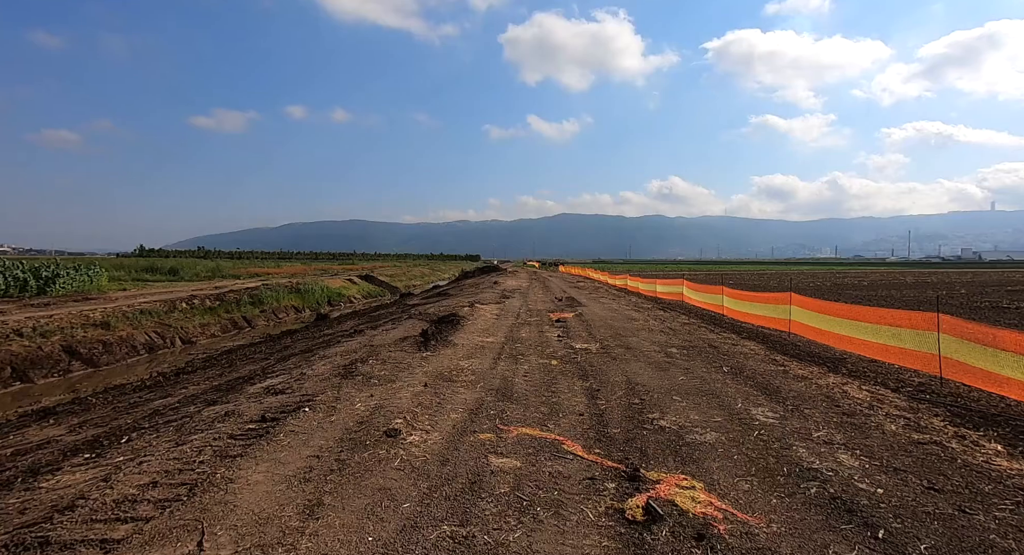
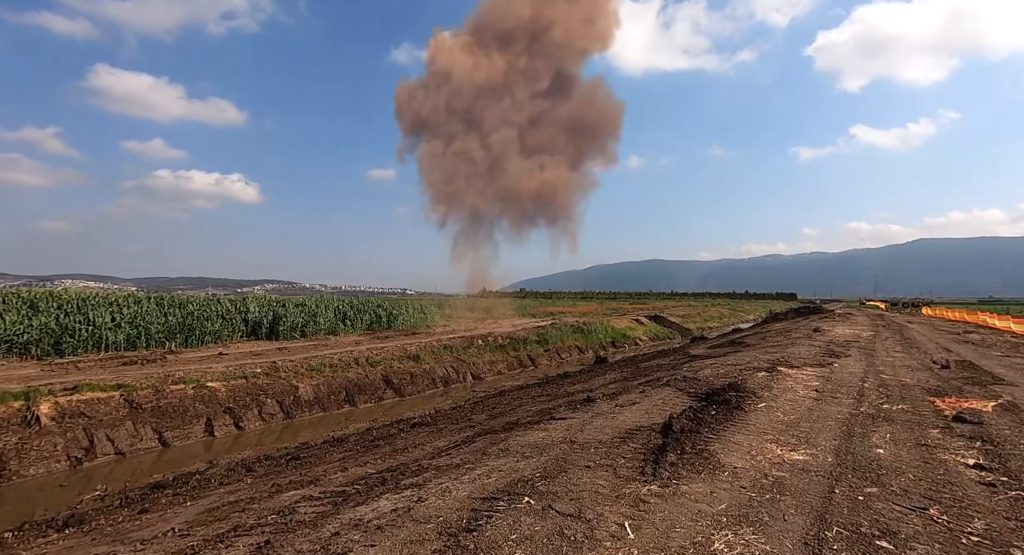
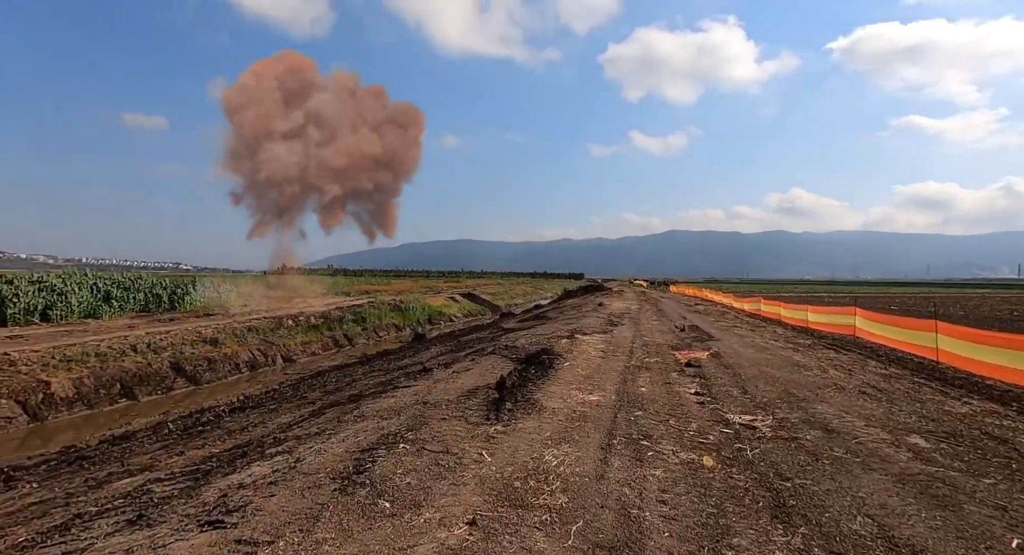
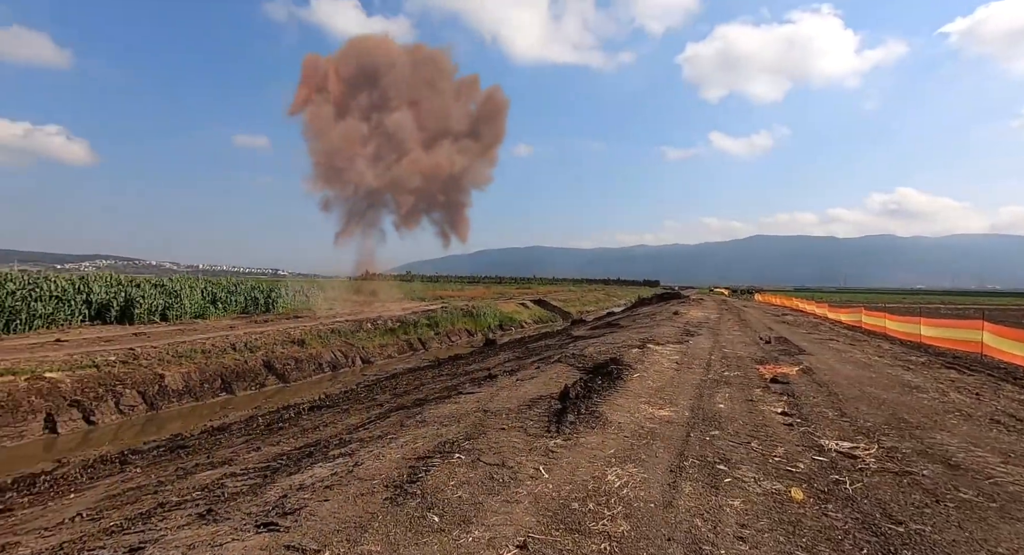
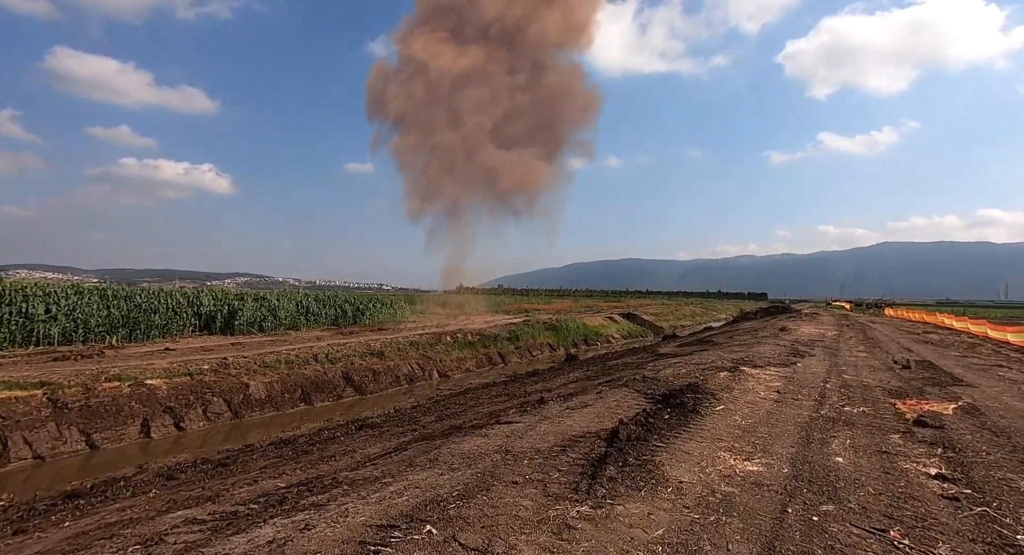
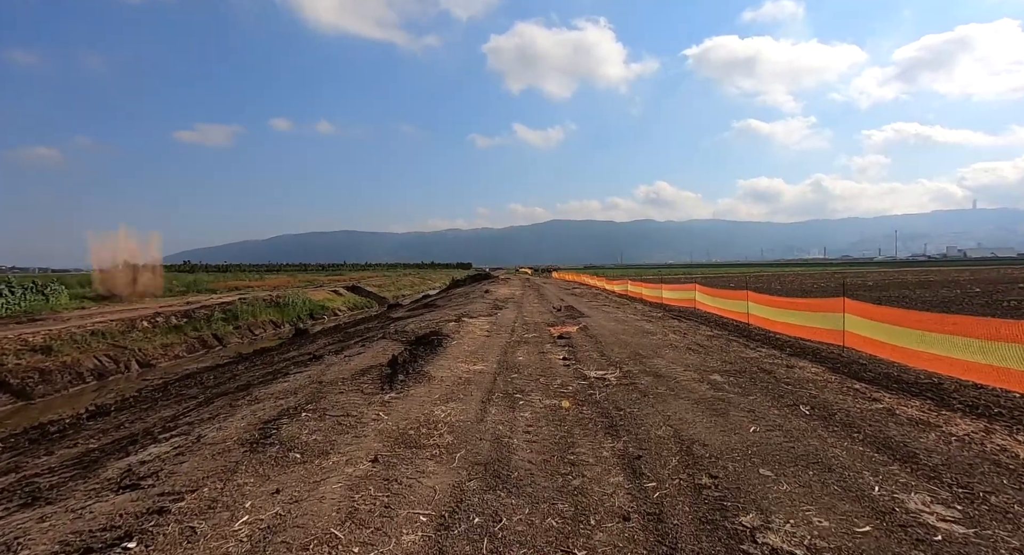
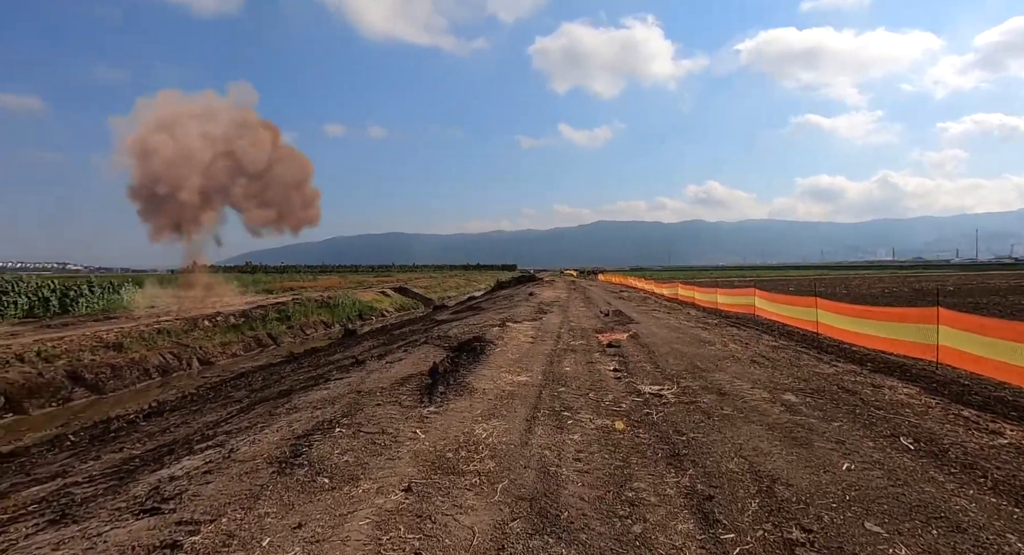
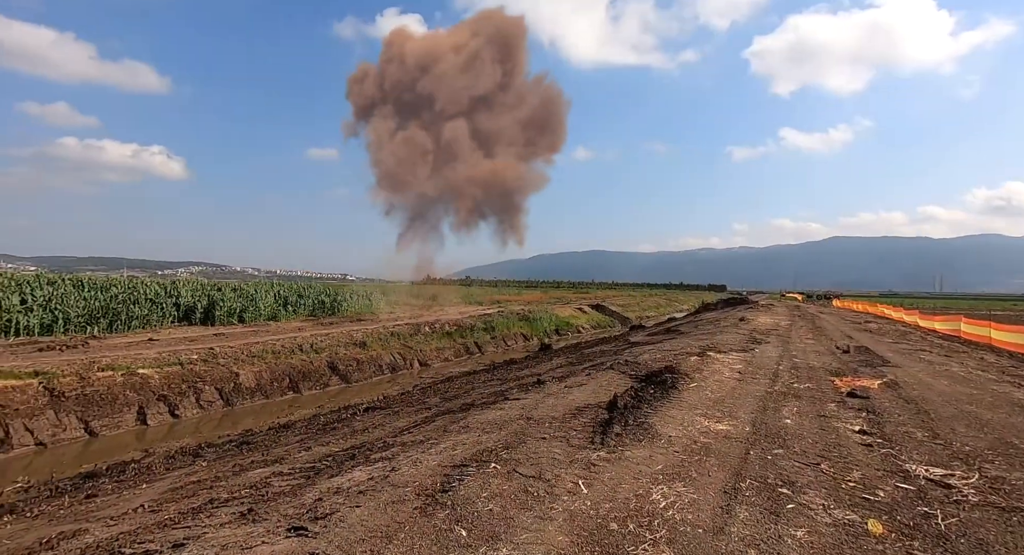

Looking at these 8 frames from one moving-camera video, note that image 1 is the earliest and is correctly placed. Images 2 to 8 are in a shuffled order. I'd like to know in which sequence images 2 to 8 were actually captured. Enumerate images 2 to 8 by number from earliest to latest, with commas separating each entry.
6, 7, 3, 4, 8, 2, 5
